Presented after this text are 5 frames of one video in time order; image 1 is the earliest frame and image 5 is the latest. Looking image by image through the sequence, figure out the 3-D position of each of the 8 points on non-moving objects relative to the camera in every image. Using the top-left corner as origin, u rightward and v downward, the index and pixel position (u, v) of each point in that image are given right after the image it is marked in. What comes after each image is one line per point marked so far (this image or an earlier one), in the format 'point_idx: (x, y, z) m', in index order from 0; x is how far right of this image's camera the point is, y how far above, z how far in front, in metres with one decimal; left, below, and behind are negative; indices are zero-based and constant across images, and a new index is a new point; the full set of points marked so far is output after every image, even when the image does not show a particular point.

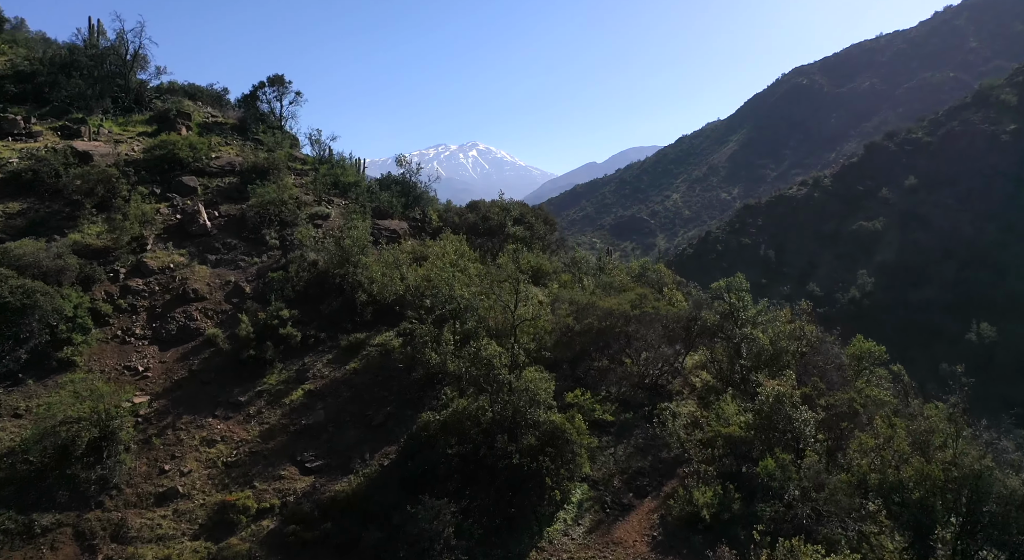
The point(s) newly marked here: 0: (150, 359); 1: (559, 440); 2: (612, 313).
0: (-9.3, -2.0, +16.4) m
1: (+1.0, -3.4, +13.5) m
2: (+2.6, -0.9, +16.7) m
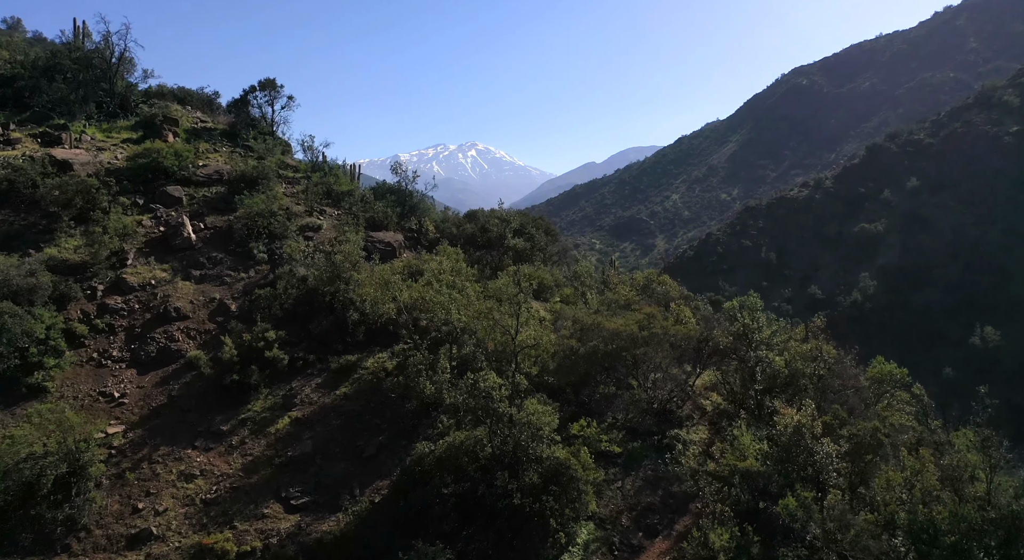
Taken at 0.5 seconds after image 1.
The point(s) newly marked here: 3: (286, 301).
0: (-9.3, -2.5, +15.4) m
1: (+1.0, -3.9, +12.5) m
2: (+2.6, -1.4, +15.7) m
3: (-6.2, -0.6, +17.5) m
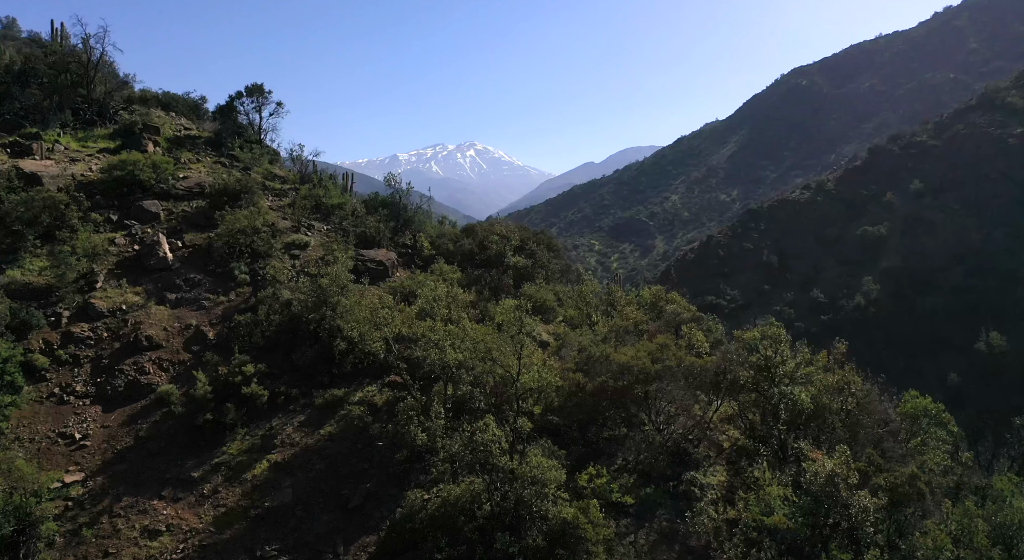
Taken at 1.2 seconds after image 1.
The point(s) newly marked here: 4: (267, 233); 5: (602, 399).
0: (-9.2, -3.1, +14.0) m
1: (+1.0, -4.5, +11.2) m
2: (+2.6, -2.0, +14.4) m
3: (-6.2, -1.2, +16.2) m
4: (-7.5, +1.5, +19.7) m
5: (+2.0, -2.7, +14.6) m
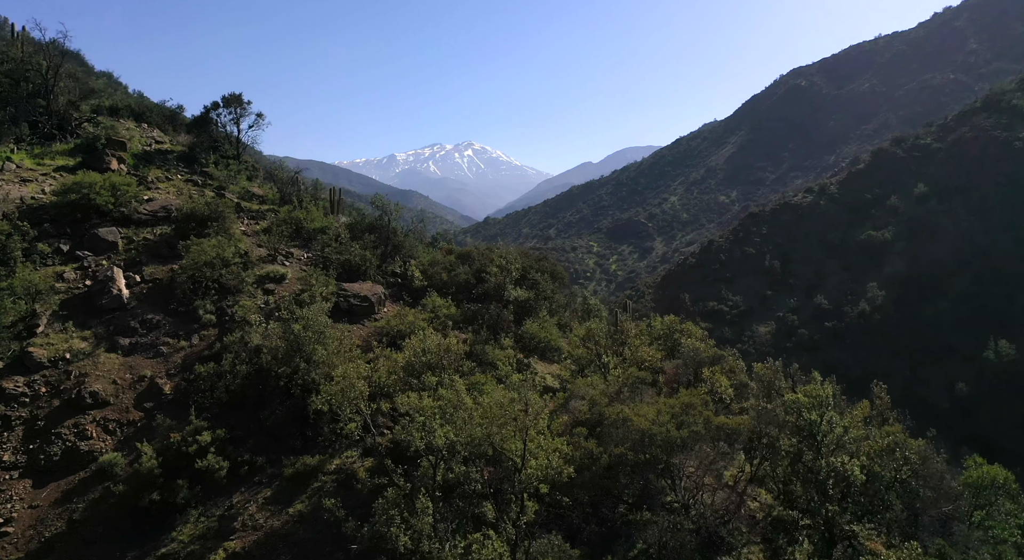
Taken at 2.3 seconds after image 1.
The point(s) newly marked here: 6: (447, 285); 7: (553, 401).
0: (-9.2, -4.2, +11.9) m
1: (+1.1, -5.5, +9.1) m
2: (+2.7, -3.0, +12.3) m
3: (-6.1, -2.2, +14.0) m
4: (-7.5, +0.4, +17.6) m
5: (+2.1, -3.7, +12.5) m
6: (-2.0, -0.1, +19.4) m
7: (+1.0, -3.0, +15.7) m
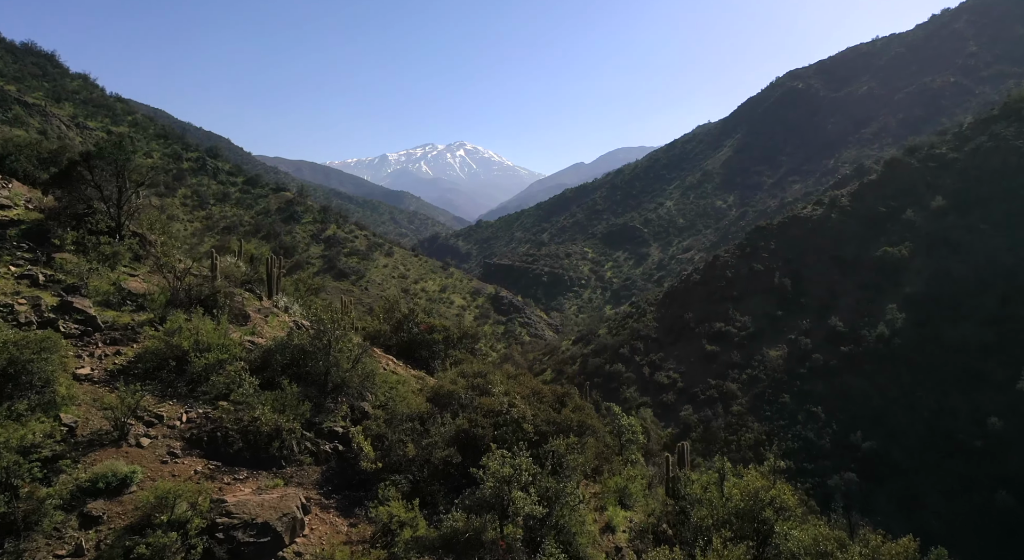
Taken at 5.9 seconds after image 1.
0: (-9.0, -7.5, +4.3) m
1: (+1.3, -8.8, +1.6) m
2: (+2.9, -6.3, +4.8) m
3: (-5.9, -5.6, +6.5) m
4: (-7.4, -2.9, +10.0) m
5: (+2.3, -7.0, +5.0) m
6: (-1.8, -3.5, +11.9) m
7: (+1.2, -6.3, +8.2) m
